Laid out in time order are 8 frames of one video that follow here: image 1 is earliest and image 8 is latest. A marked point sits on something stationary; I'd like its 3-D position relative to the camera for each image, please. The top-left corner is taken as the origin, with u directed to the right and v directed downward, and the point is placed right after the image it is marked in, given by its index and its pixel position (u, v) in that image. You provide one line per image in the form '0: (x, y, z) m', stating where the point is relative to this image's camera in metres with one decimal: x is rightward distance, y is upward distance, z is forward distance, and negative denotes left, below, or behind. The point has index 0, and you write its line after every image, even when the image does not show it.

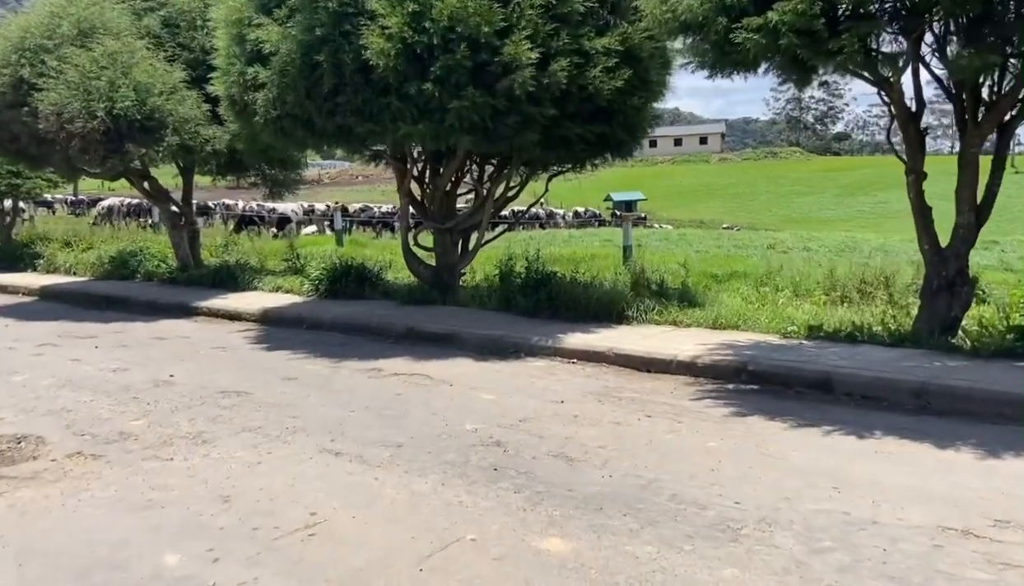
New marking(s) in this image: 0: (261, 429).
0: (-1.8, -1.0, +7.2) m
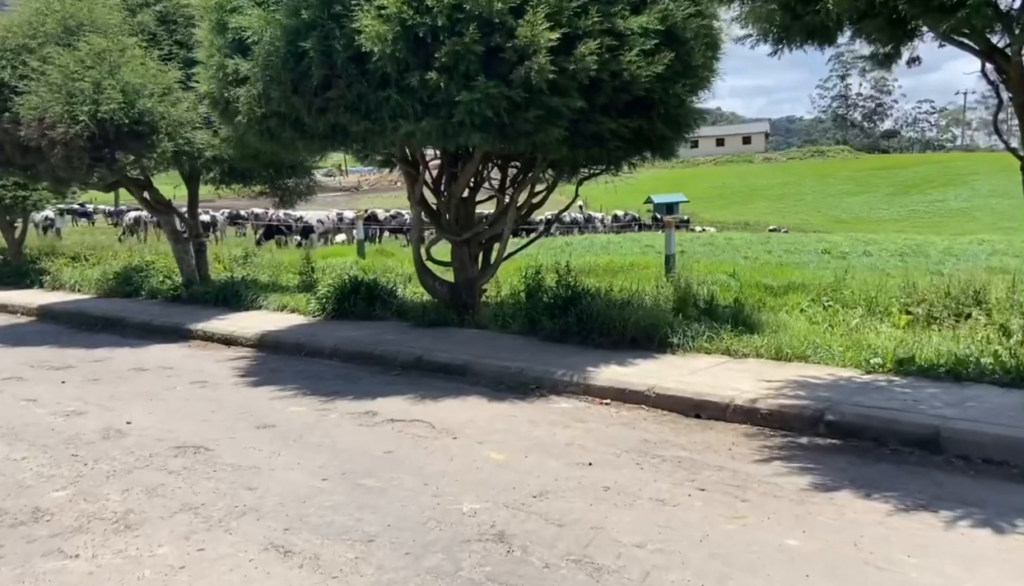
0: (-1.8, -1.2, +5.6) m
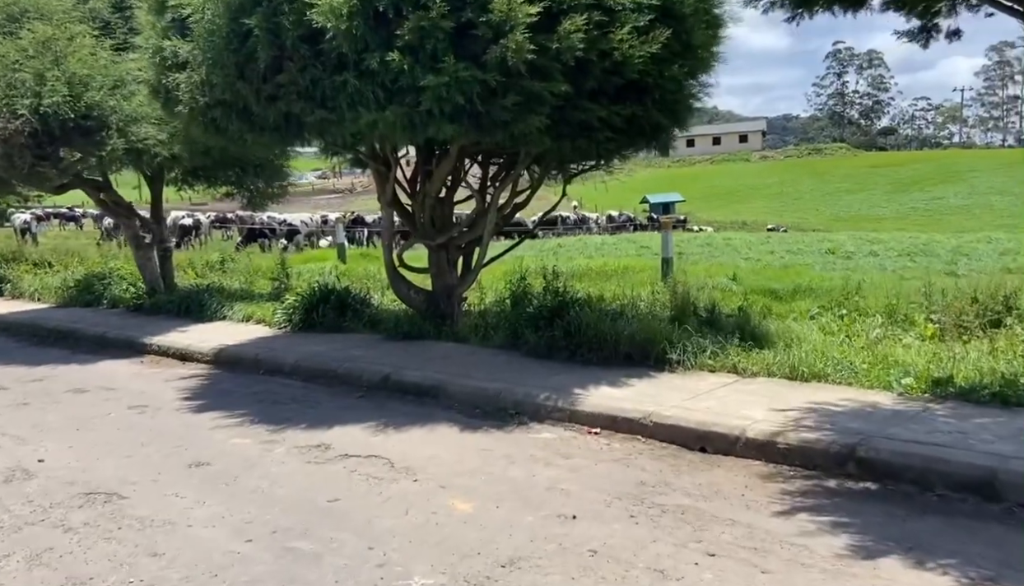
0: (-1.9, -1.3, +4.5) m
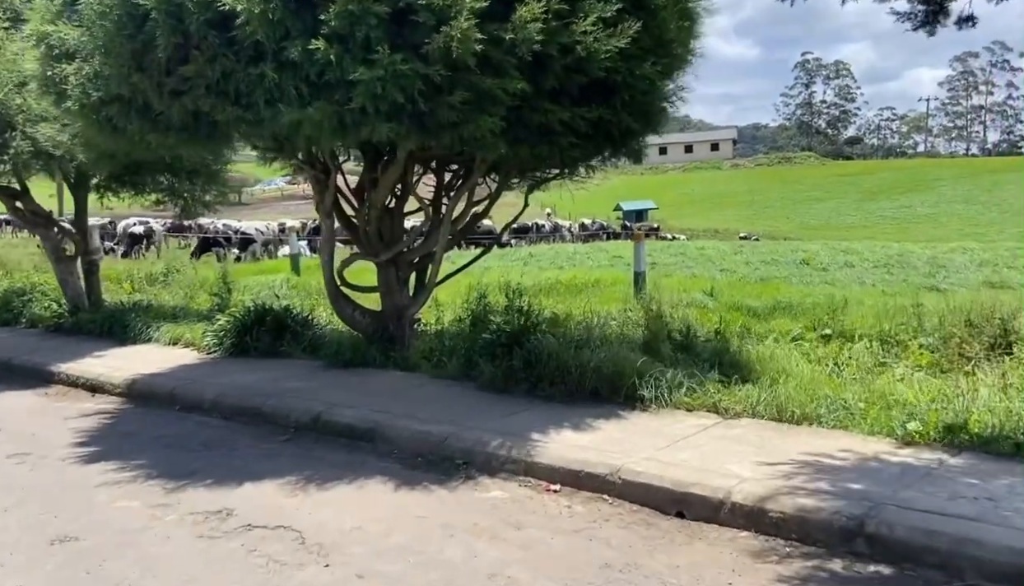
0: (-2.2, -1.5, +3.3) m
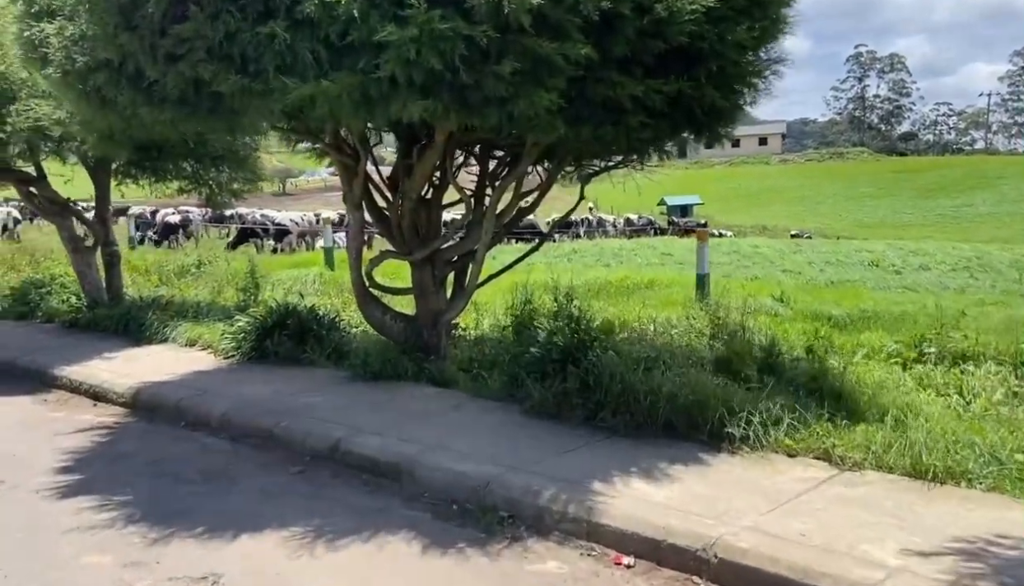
0: (-2.0, -1.6, +2.2) m
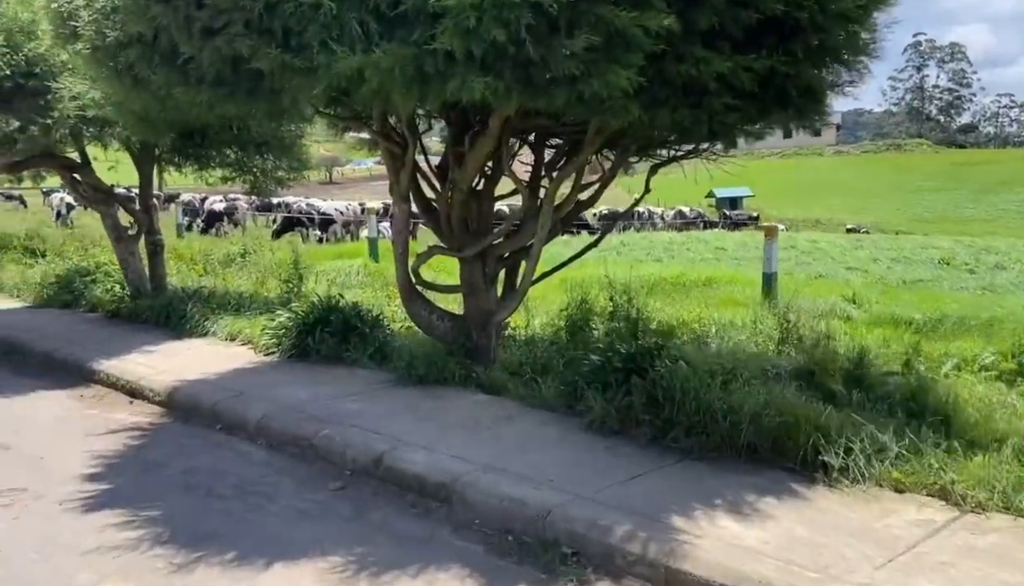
0: (-1.9, -1.6, +1.7) m
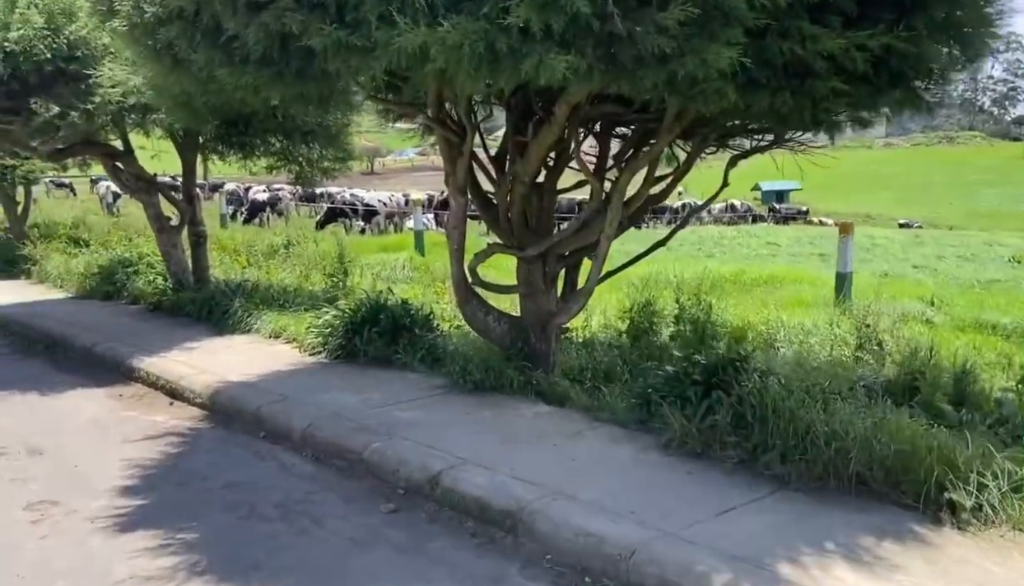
0: (-1.7, -1.6, +1.2) m
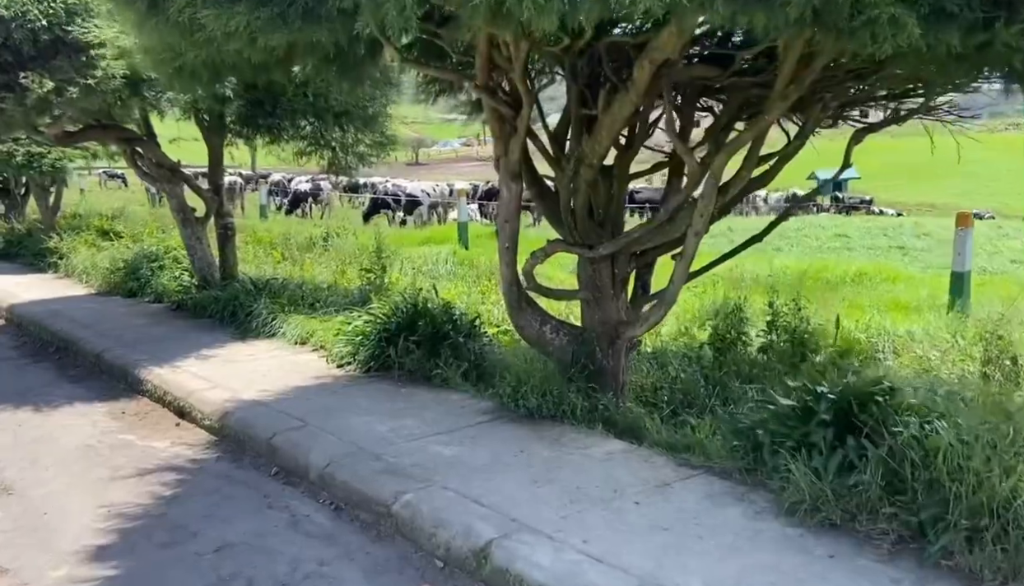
0: (-1.6, -1.7, -0.1) m
